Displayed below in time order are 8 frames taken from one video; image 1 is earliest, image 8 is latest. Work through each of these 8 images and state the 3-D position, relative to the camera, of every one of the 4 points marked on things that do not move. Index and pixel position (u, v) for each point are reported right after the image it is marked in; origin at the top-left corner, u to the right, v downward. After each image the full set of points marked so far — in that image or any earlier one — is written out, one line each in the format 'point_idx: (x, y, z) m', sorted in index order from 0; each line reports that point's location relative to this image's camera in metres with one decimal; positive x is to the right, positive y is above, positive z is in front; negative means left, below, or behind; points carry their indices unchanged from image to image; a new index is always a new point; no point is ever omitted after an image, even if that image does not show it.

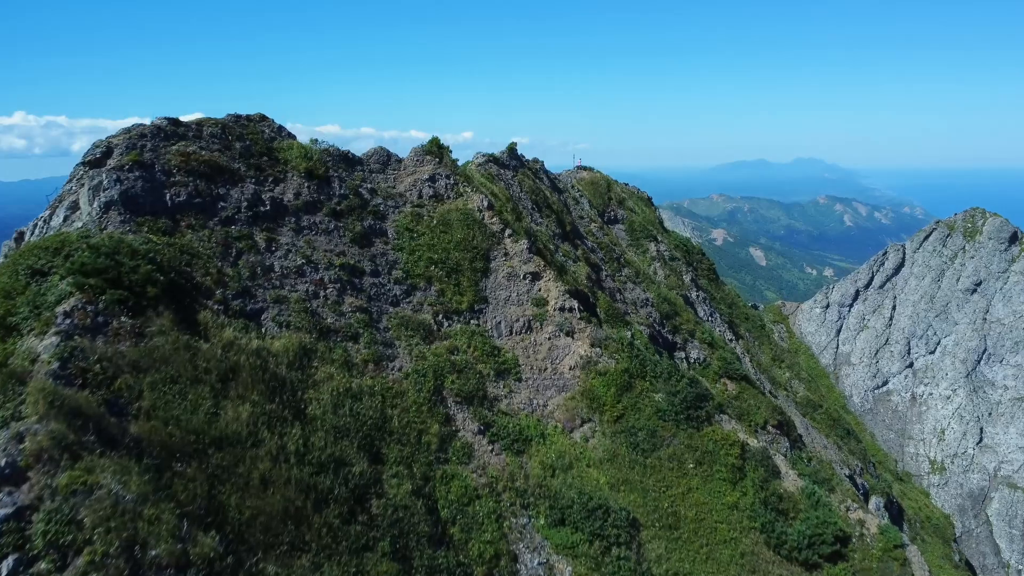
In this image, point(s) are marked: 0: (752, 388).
0: (+7.4, -3.1, +18.1) m
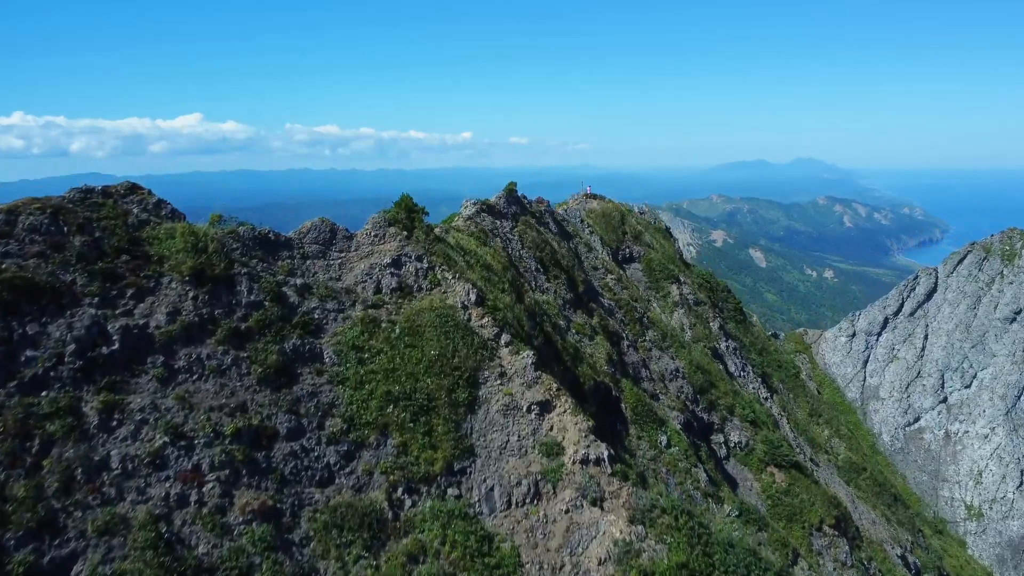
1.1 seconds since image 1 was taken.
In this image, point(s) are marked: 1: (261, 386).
0: (+7.3, -4.7, +14.9) m
1: (-2.7, -1.0, +6.4) m
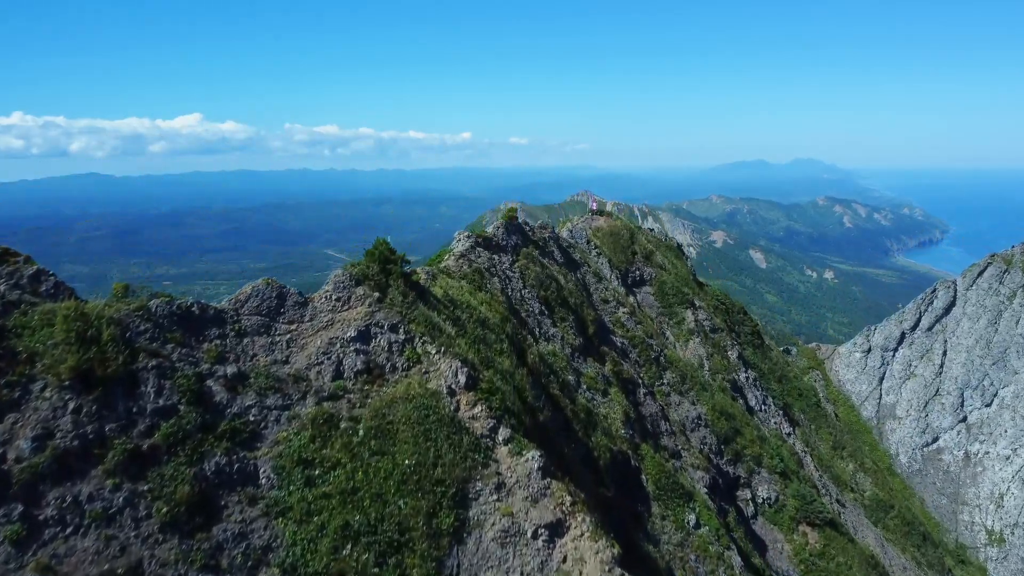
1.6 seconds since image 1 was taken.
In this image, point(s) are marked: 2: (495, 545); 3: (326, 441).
0: (+7.3, -5.5, +13.3) m
1: (-2.7, -1.8, +4.7) m
2: (-0.1, -2.4, +5.3) m
3: (-1.7, -1.4, +5.6) m
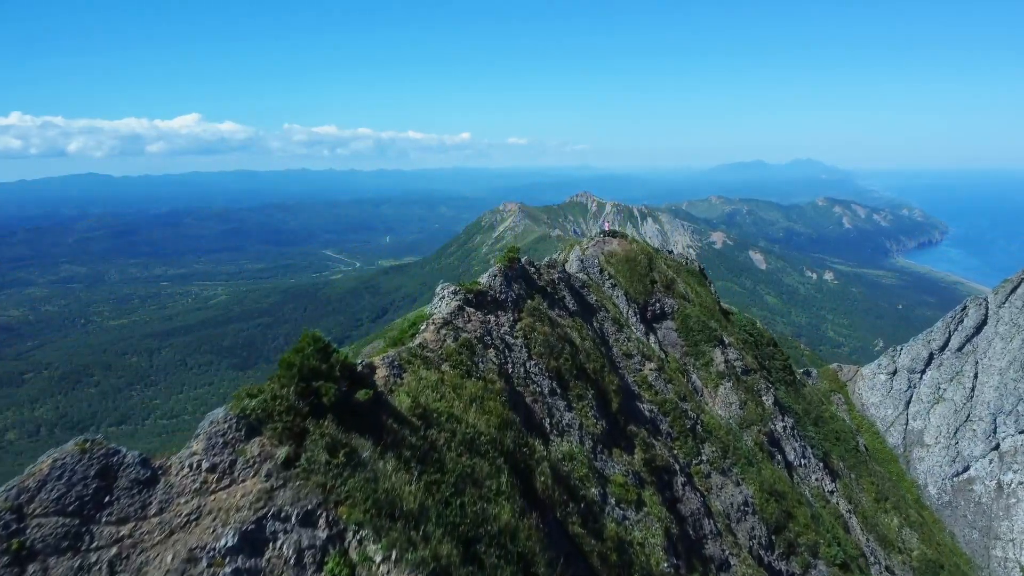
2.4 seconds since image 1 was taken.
0: (+7.4, -6.5, +10.8) m
1: (-2.7, -2.7, +2.3) m
2: (-0.1, -3.3, +2.8) m
3: (-1.7, -2.3, +3.2) m
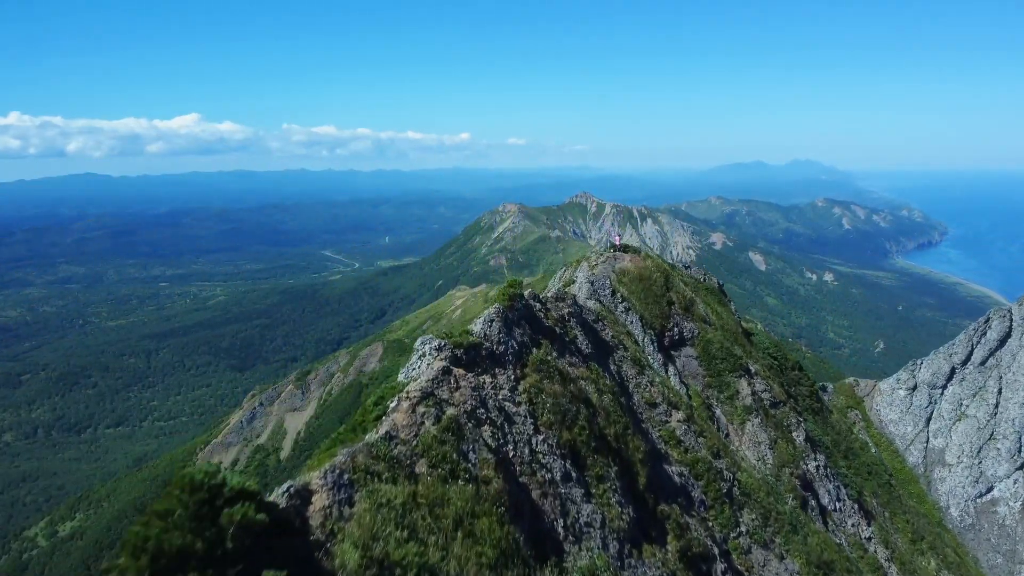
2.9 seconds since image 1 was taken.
0: (+7.4, -7.0, +9.2) m
1: (-2.6, -3.3, +0.6) m
2: (-0.1, -3.9, +1.1) m
3: (-1.7, -2.9, +1.5) m
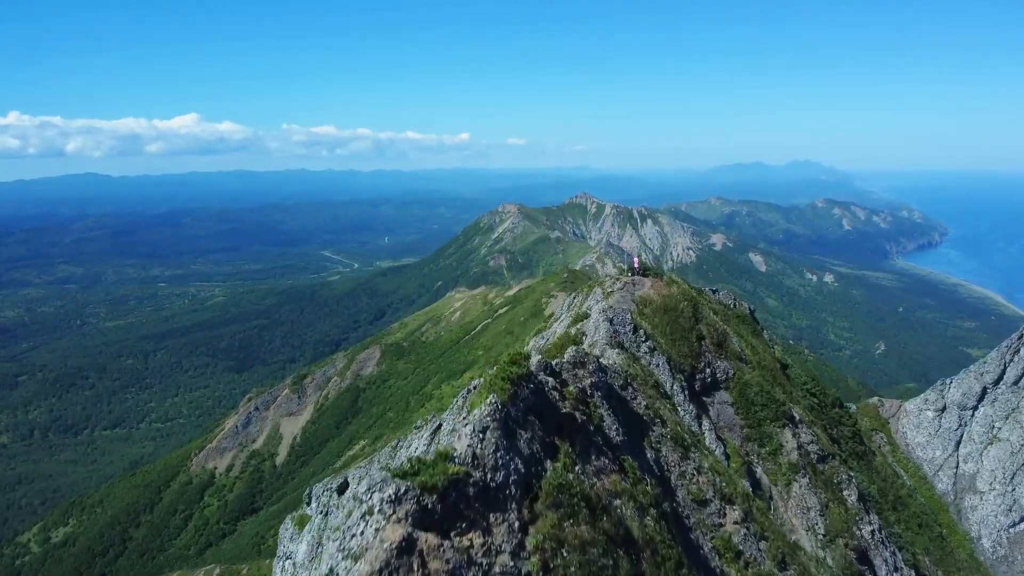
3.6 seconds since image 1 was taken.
0: (+7.4, -7.7, +7.1) m
1: (-2.6, -3.9, -1.5) m
2: (0.0, -4.5, -1.0) m
3: (-1.6, -3.5, -0.6) m
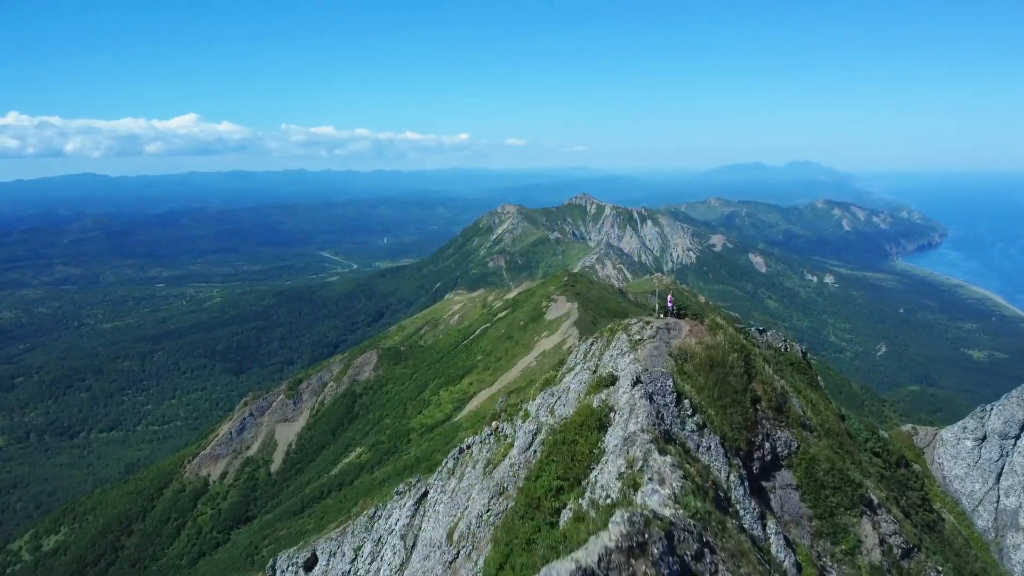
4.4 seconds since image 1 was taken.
0: (+7.4, -8.5, +4.5) m
1: (-2.5, -4.7, -4.0) m
2: (0.0, -5.3, -3.5) m
3: (-1.6, -4.3, -3.1) m
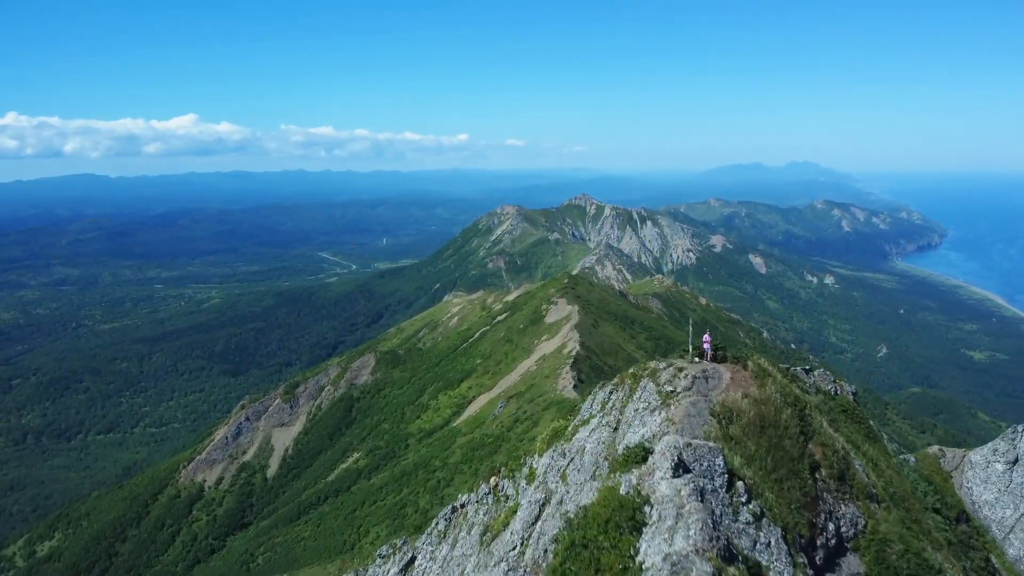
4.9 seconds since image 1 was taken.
0: (+7.5, -9.0, +2.8) m
1: (-2.5, -5.3, -5.8) m
2: (+0.1, -5.8, -5.2) m
3: (-1.5, -4.8, -4.9) m
